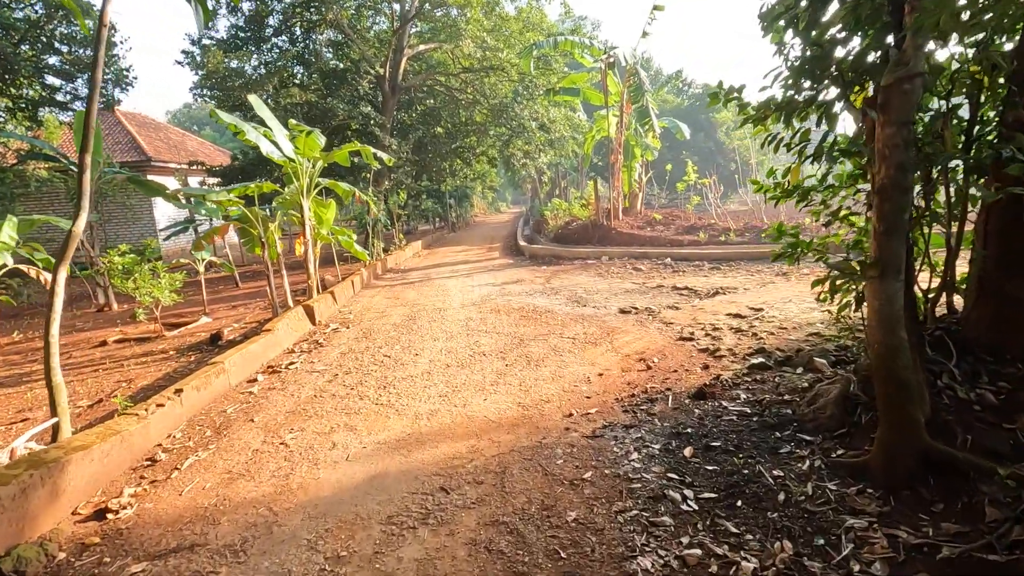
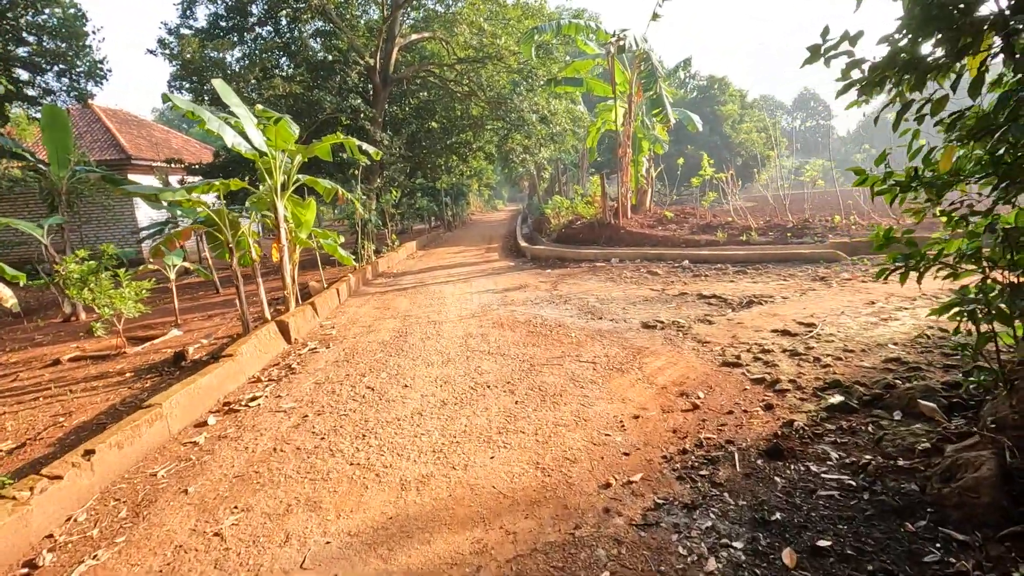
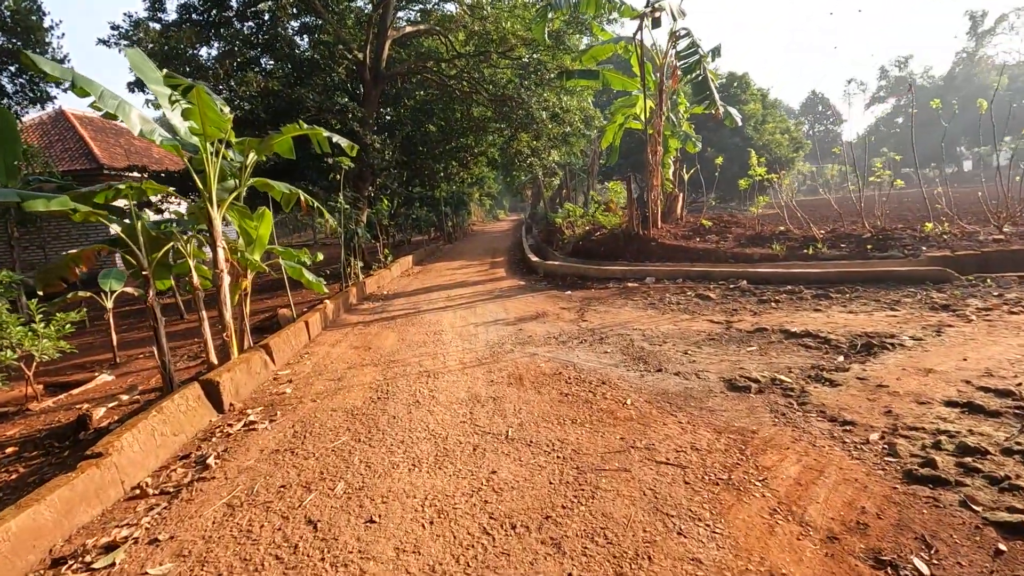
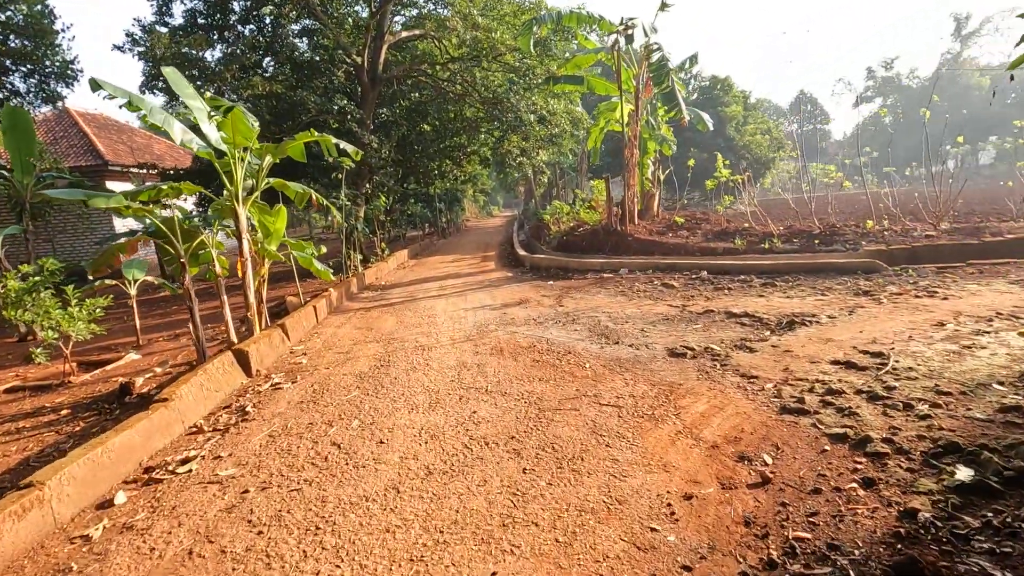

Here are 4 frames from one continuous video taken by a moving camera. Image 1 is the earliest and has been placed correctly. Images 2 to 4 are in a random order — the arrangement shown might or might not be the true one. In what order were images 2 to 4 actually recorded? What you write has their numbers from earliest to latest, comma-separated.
2, 4, 3
